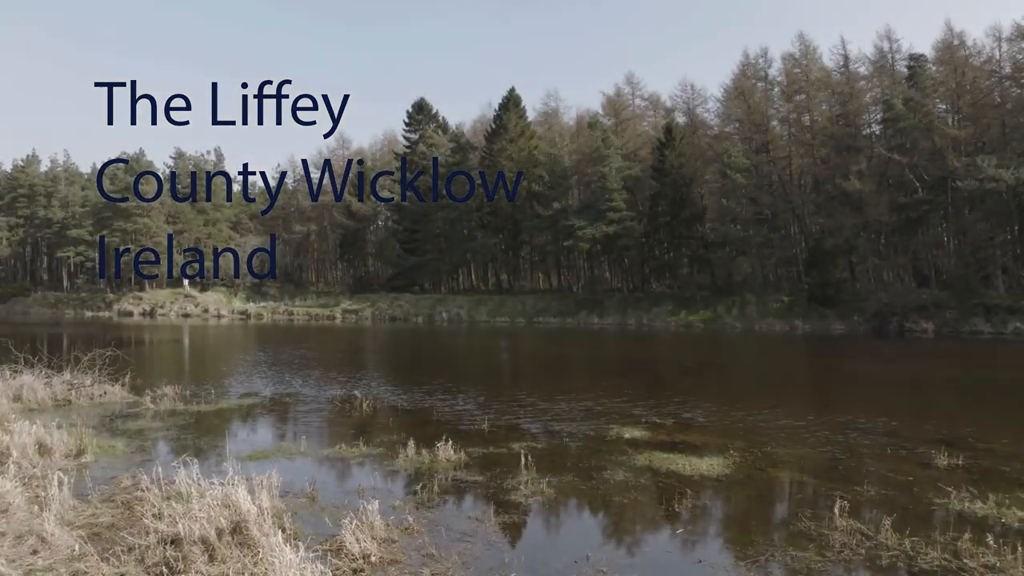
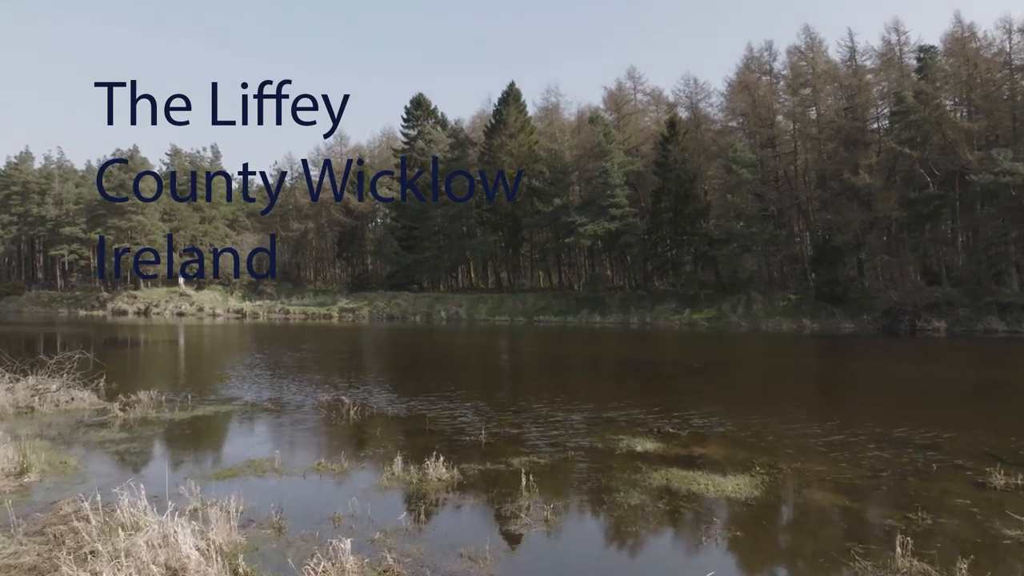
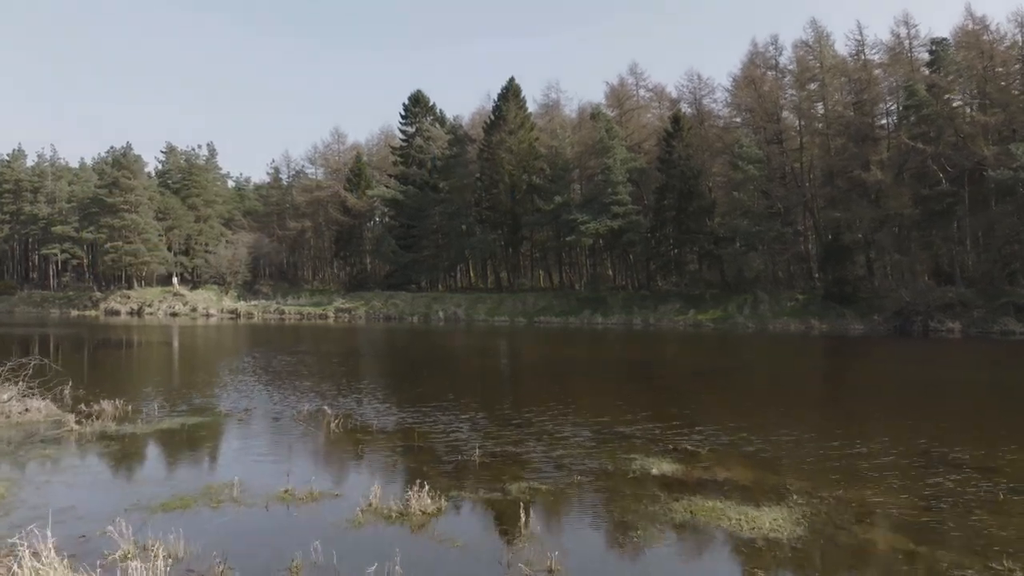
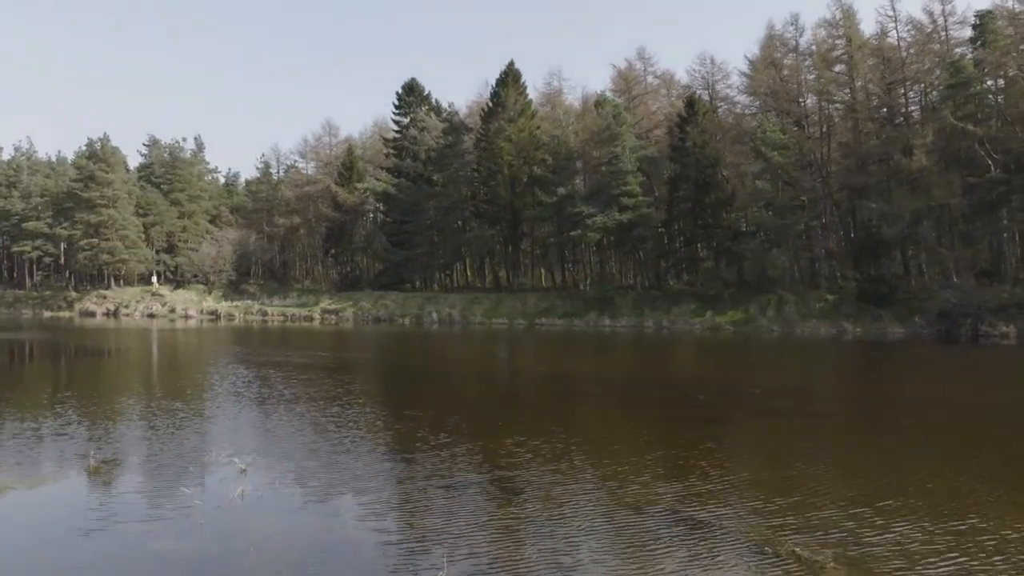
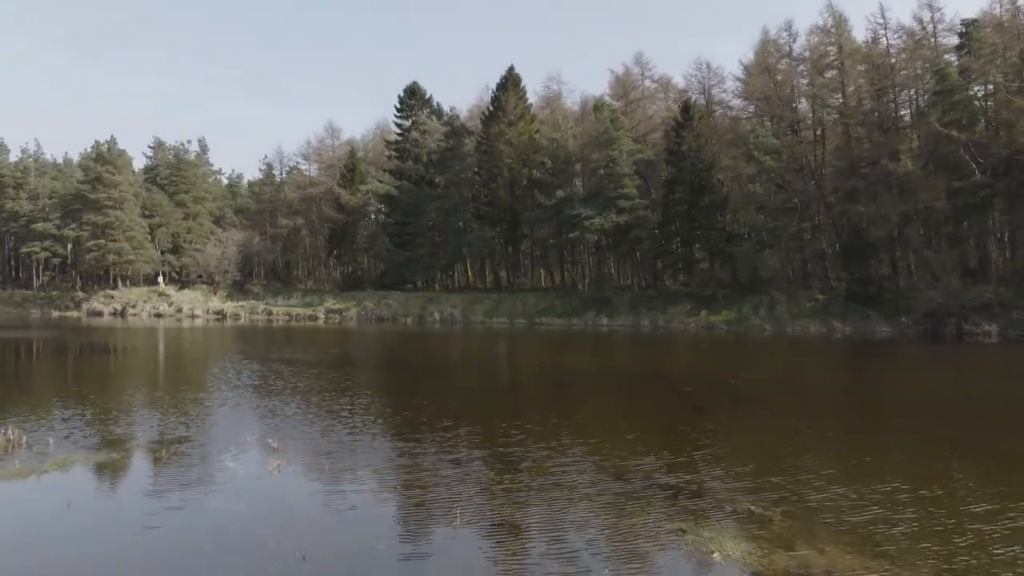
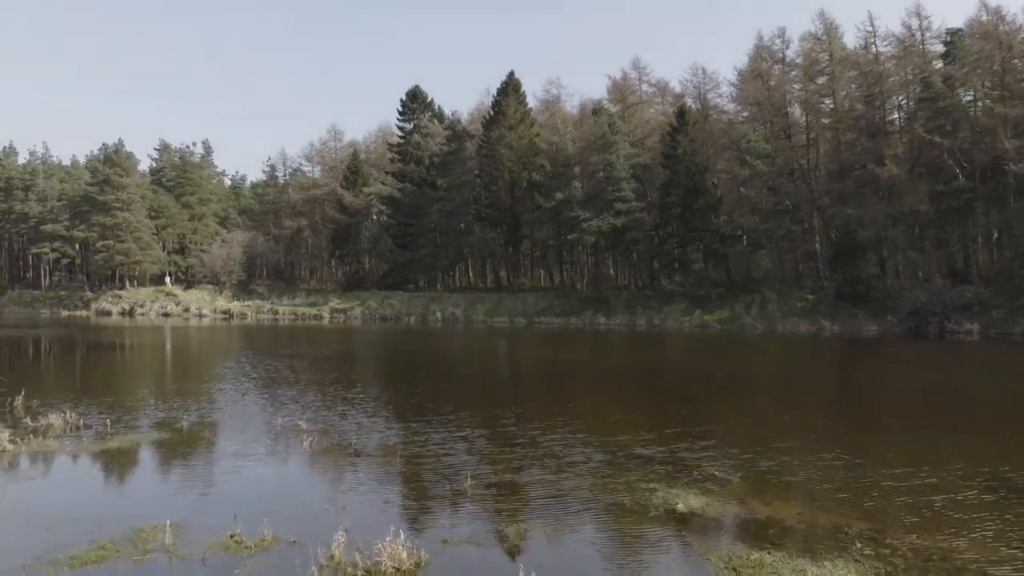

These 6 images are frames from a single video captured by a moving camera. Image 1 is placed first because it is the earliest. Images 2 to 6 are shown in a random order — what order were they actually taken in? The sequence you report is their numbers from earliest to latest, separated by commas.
2, 3, 6, 5, 4
